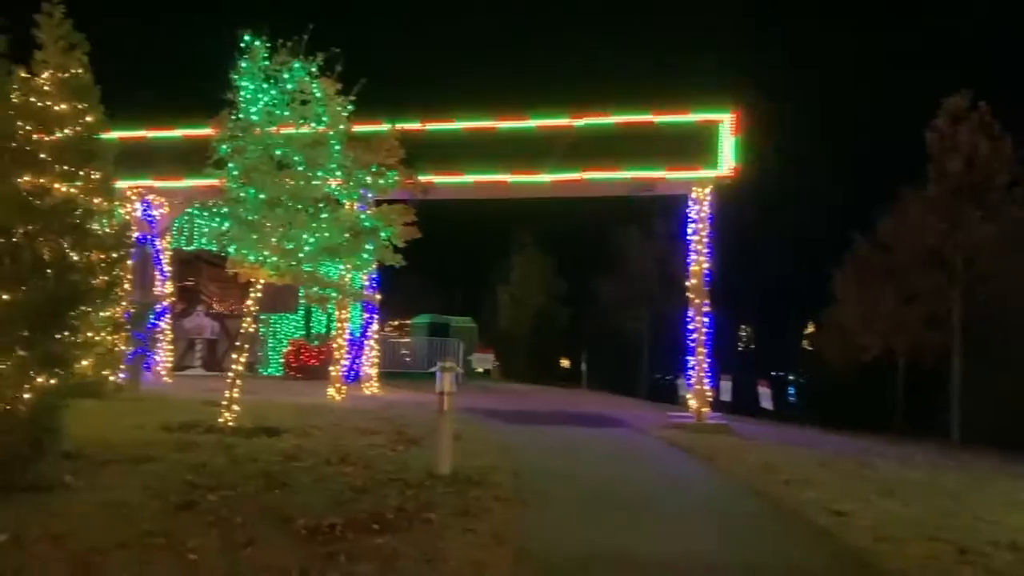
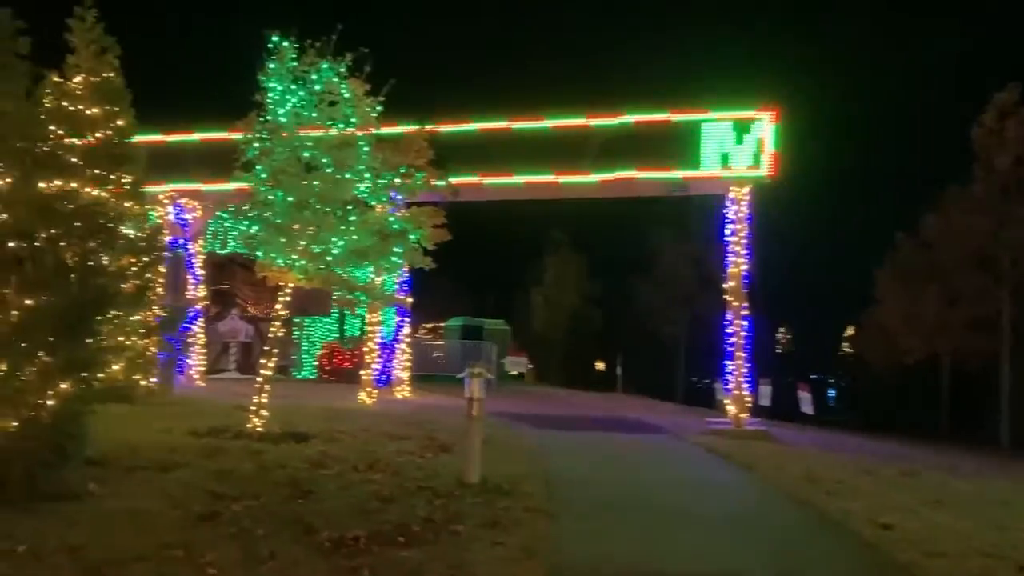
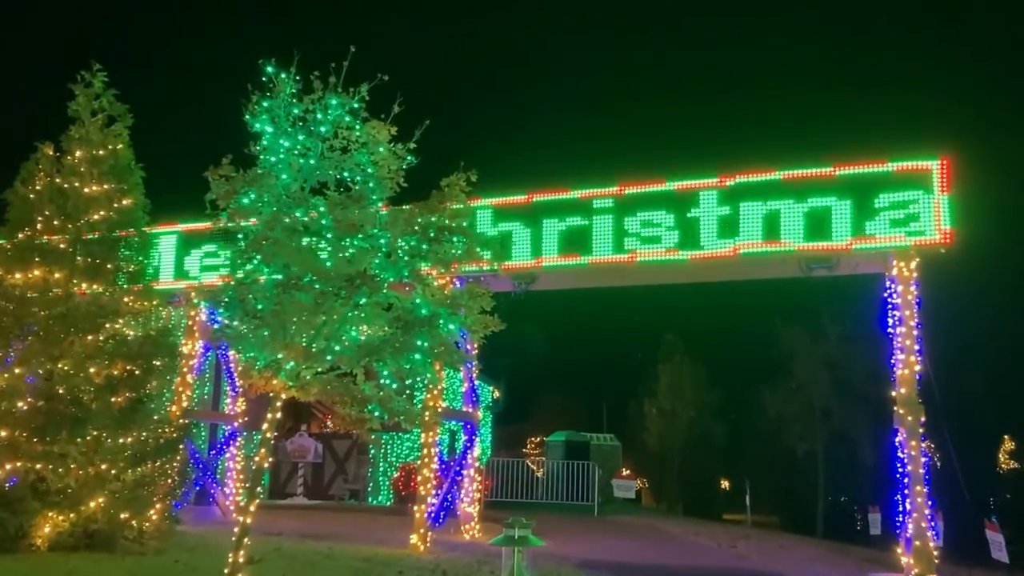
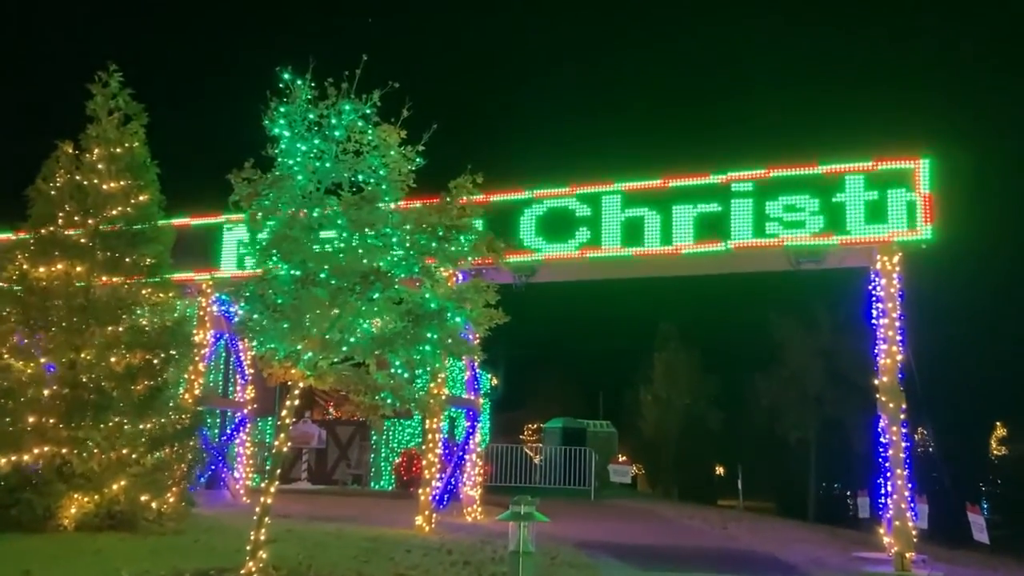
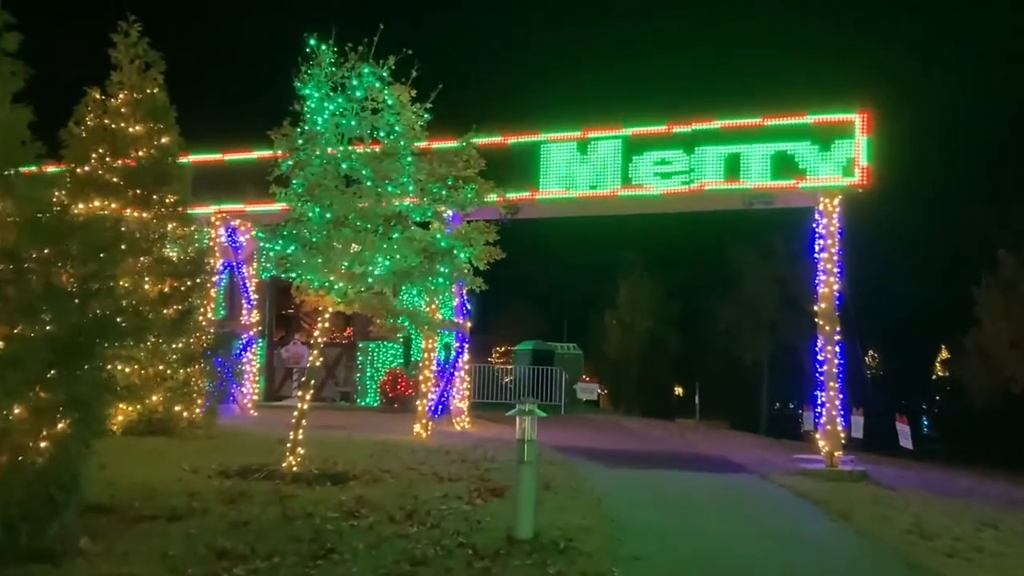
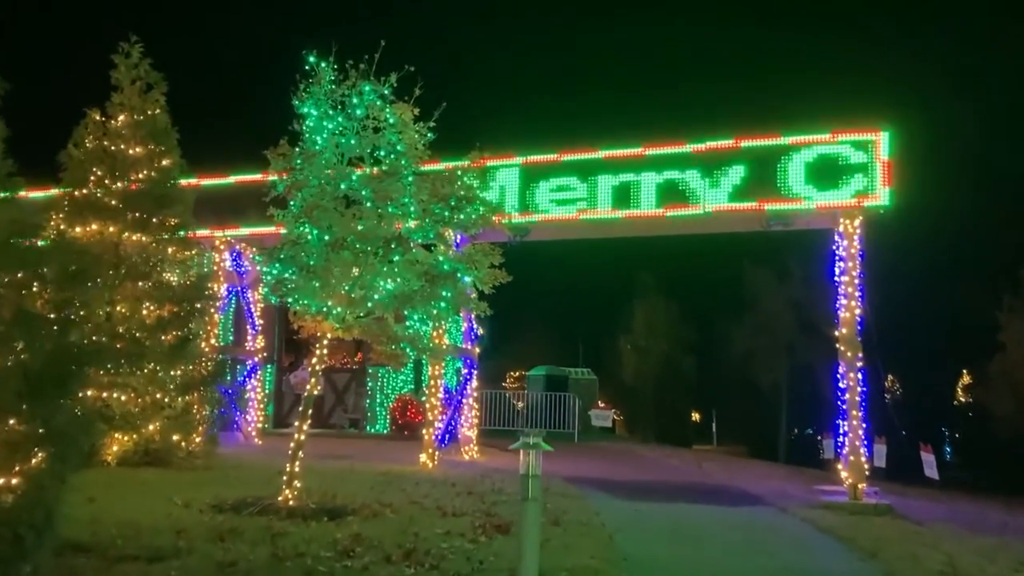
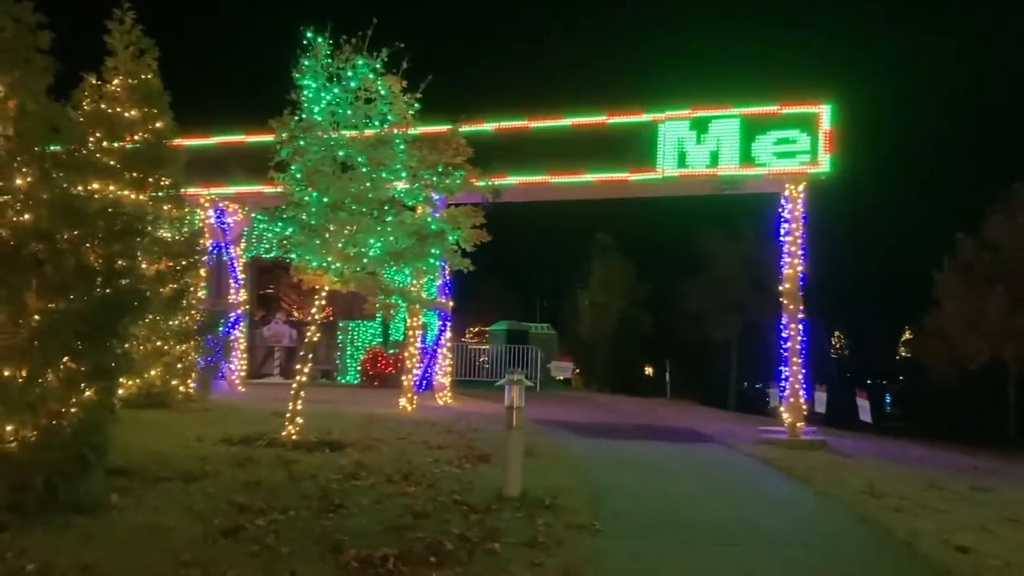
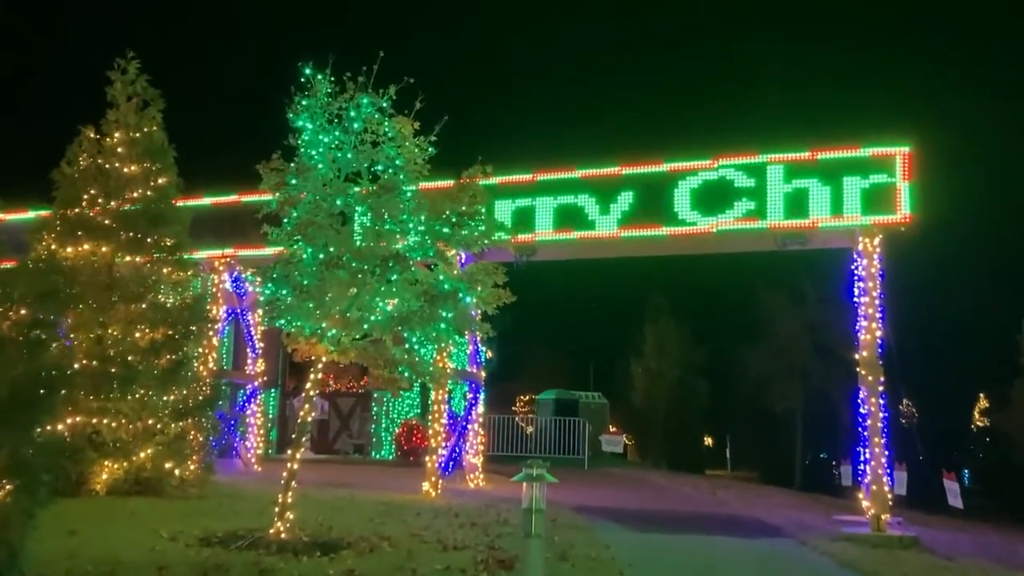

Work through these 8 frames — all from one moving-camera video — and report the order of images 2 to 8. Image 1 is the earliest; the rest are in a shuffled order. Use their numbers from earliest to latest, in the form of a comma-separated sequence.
2, 7, 5, 6, 8, 4, 3
